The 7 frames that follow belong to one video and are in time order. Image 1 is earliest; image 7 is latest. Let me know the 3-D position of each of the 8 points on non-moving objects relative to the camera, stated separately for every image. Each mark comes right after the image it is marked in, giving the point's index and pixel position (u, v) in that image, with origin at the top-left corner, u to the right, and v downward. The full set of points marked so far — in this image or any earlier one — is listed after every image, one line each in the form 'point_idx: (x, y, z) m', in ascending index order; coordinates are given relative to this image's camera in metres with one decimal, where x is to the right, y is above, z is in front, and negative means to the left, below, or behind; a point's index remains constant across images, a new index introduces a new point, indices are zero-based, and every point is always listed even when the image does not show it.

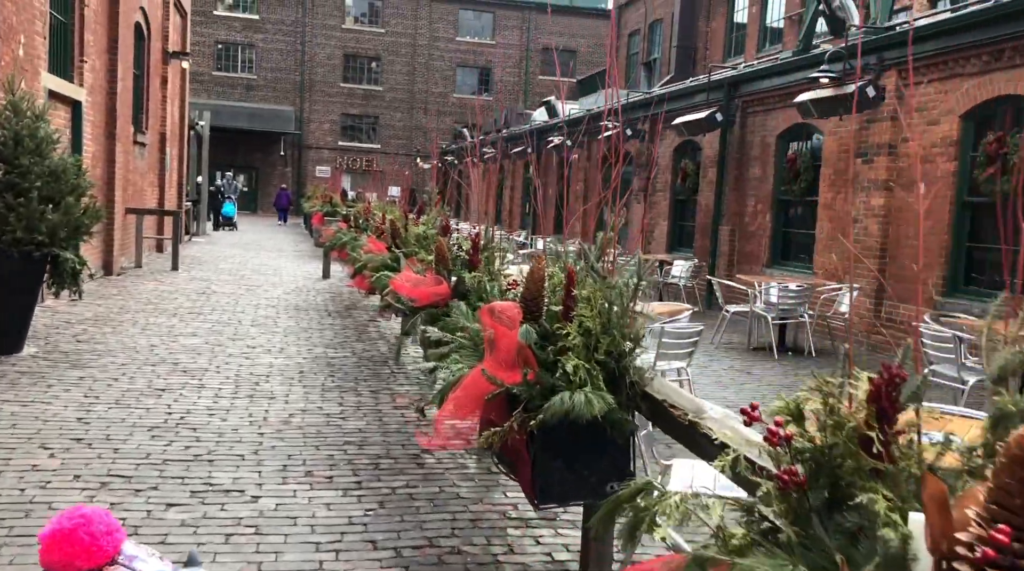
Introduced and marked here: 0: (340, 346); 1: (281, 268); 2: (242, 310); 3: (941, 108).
0: (-1.5, -0.5, +8.2) m
1: (-3.9, +0.3, +15.9) m
2: (-2.9, -0.3, +10.2) m
3: (+4.3, +1.8, +9.5) m
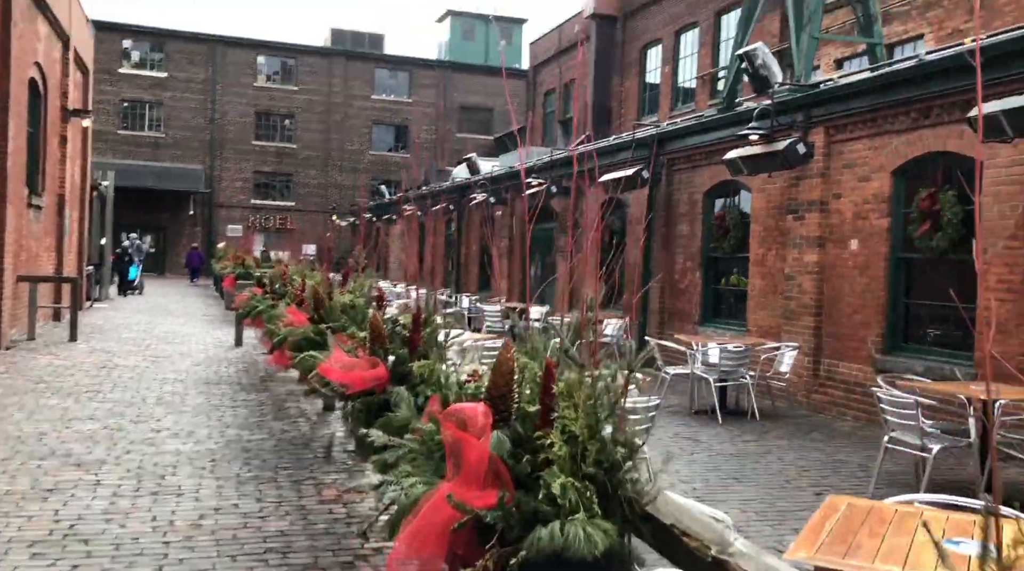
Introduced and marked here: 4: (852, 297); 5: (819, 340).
0: (-2.0, -1.1, +7.5) m
1: (-5.1, -0.8, +15.1) m
2: (-3.6, -1.0, +9.4) m
3: (+3.5, +1.2, +9.4) m
4: (+3.4, -0.1, +9.6) m
5: (+3.2, -0.6, +9.9) m
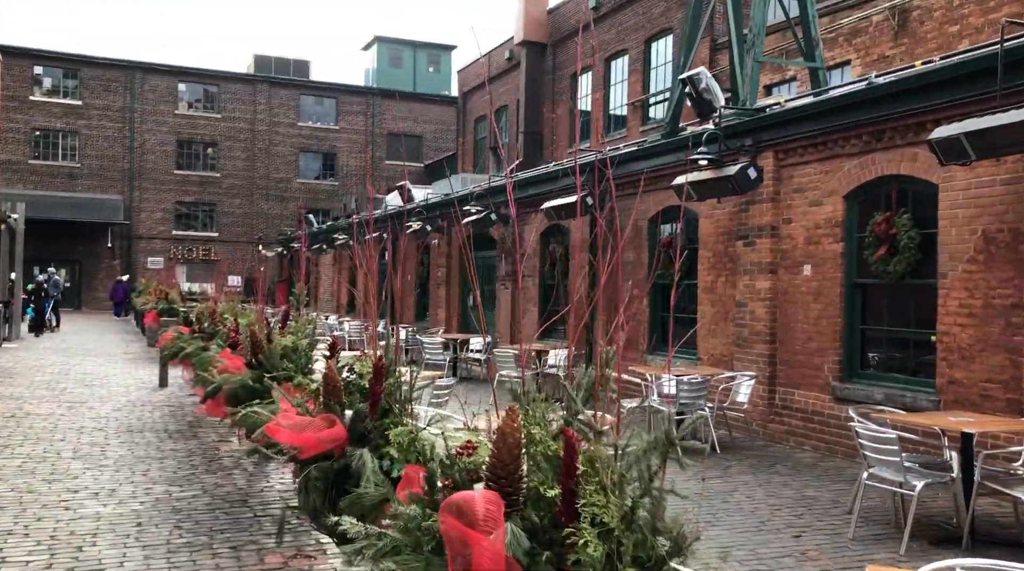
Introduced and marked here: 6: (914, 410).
0: (-2.3, -1.4, +6.9) m
1: (-6.0, -1.3, +14.2) m
2: (-4.1, -1.4, +8.6) m
3: (+3.0, +0.9, +9.2) m
4: (+2.9, -0.4, +9.4) m
5: (+2.7, -0.8, +9.7) m
6: (+3.8, -1.2, +8.6) m
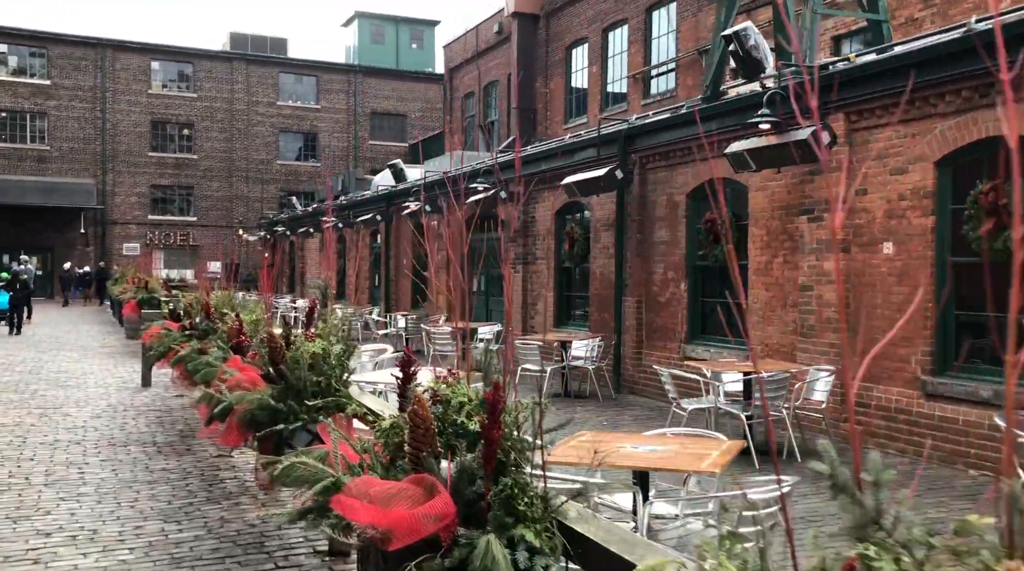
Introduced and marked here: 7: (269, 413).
0: (-1.9, -1.4, +5.6) m
1: (-5.7, -1.2, +12.8) m
2: (-3.7, -1.3, +7.3) m
3: (+3.3, +1.1, +8.1) m
4: (+3.2, -0.2, +8.3) m
5: (+3.0, -0.7, +8.5) m
6: (+4.2, -1.0, +7.5) m
7: (-1.2, -0.6, +4.9) m
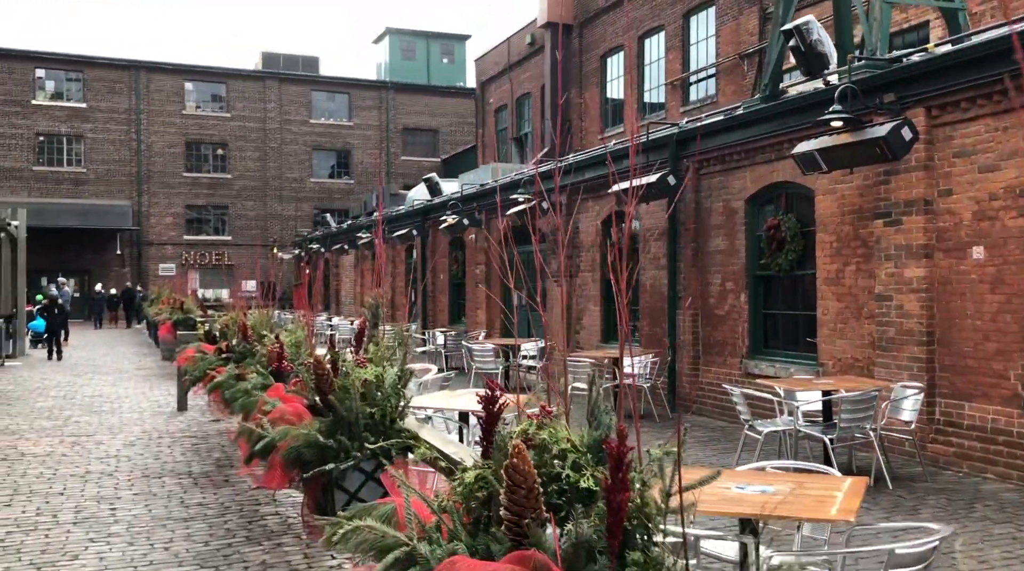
0: (-1.5, -1.5, +5.1) m
1: (-5.1, -1.5, +12.5) m
2: (-3.2, -1.5, +6.9) m
3: (+3.8, +1.1, +7.4) m
4: (+3.7, -0.3, +7.6) m
5: (+3.5, -0.7, +7.9) m
6: (+4.6, -1.0, +6.8) m
7: (-0.9, -0.7, +4.3) m
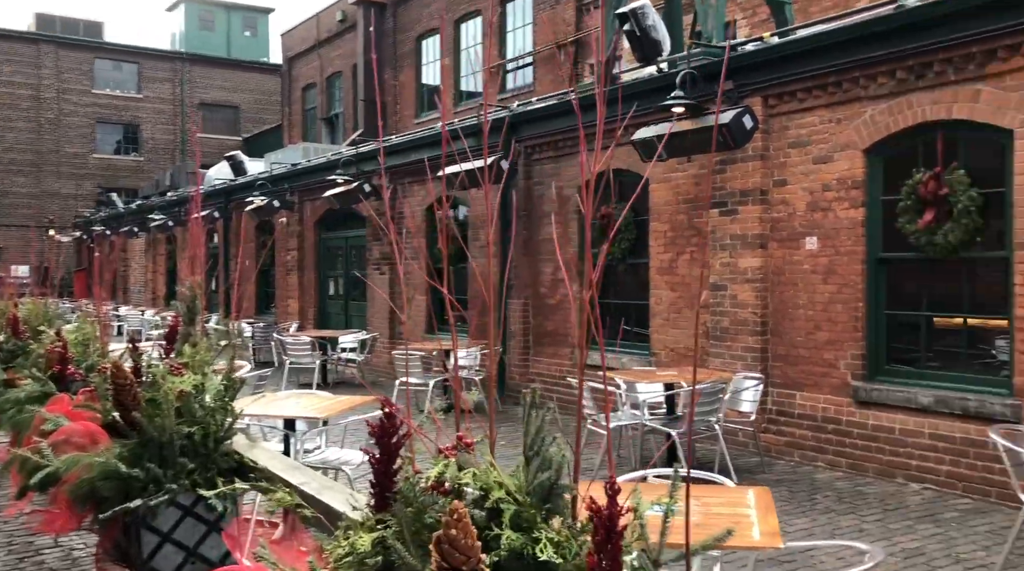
0: (-2.3, -1.4, +4.2) m
1: (-7.2, -1.3, +10.6) m
2: (-4.3, -1.4, +5.5) m
3: (+2.5, +1.1, +7.5) m
4: (+2.4, -0.2, +7.6) m
5: (+2.1, -0.7, +7.9) m
6: (+3.4, -1.0, +7.0) m
7: (-1.5, -0.7, +3.5) m
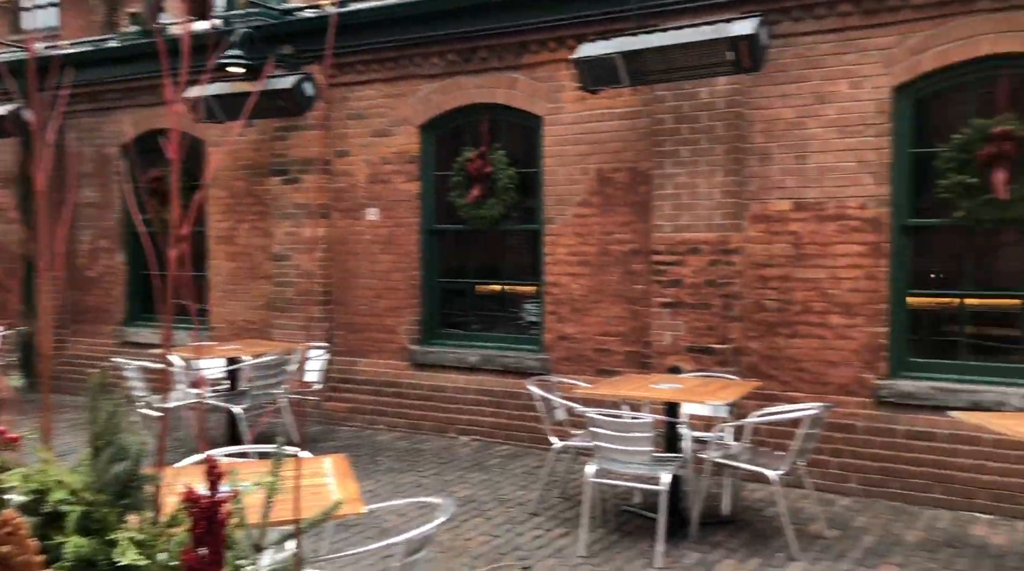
0: (-3.6, -1.4, +2.7) m
1: (-11.0, -1.1, +6.2) m
2: (-6.1, -1.3, +3.0) m
3: (-1.0, +1.4, +7.8) m
4: (-1.2, +0.1, +7.9) m
5: (-1.5, -0.4, +8.0) m
6: (+0.1, -0.7, +7.9) m
7: (-2.7, -0.7, +2.5) m
